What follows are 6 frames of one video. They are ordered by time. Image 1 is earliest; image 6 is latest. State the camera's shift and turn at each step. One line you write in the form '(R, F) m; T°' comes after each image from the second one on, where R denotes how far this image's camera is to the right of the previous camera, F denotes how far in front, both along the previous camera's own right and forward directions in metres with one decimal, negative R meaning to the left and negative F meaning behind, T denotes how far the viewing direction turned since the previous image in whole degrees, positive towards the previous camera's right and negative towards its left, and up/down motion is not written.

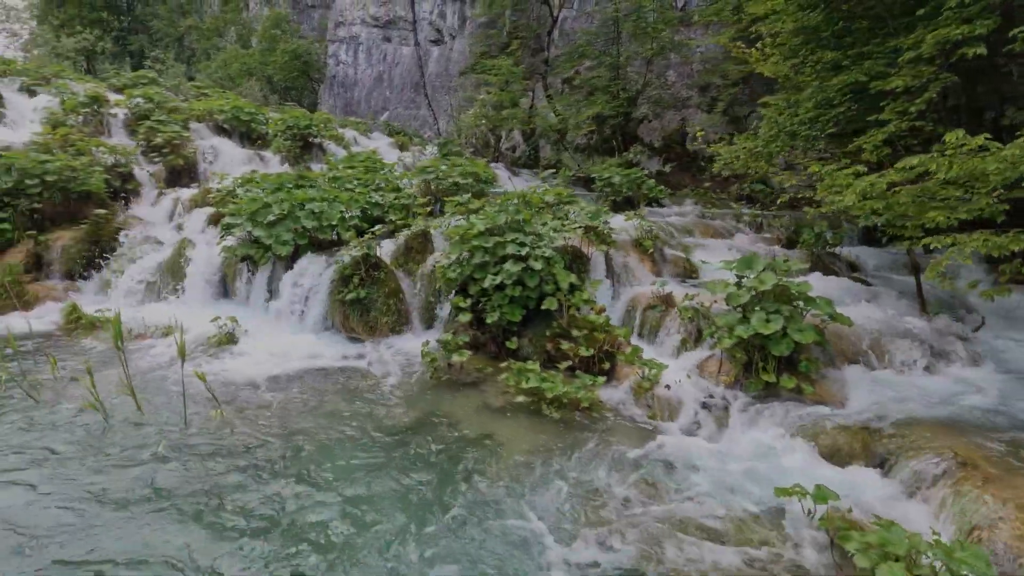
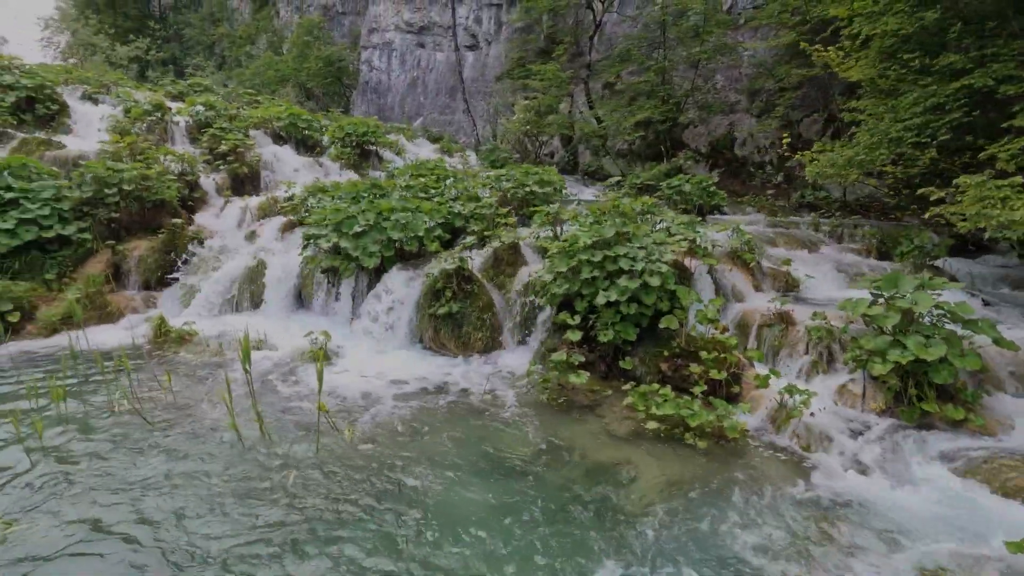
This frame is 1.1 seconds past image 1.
(-0.9, +0.2) m; -2°
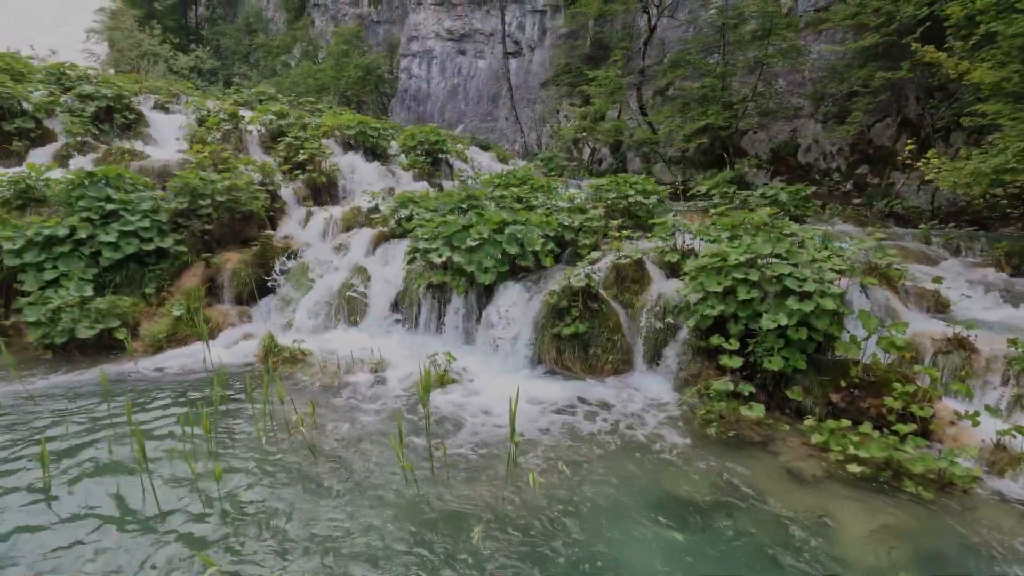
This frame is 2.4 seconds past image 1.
(-1.1, +0.3) m; -2°
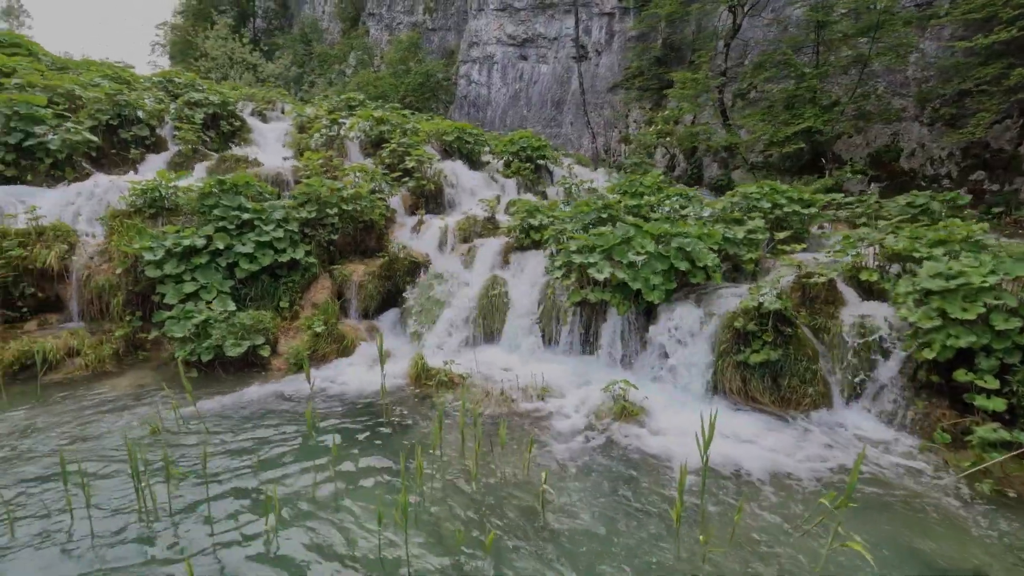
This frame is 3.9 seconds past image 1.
(-1.3, +0.5) m; -4°
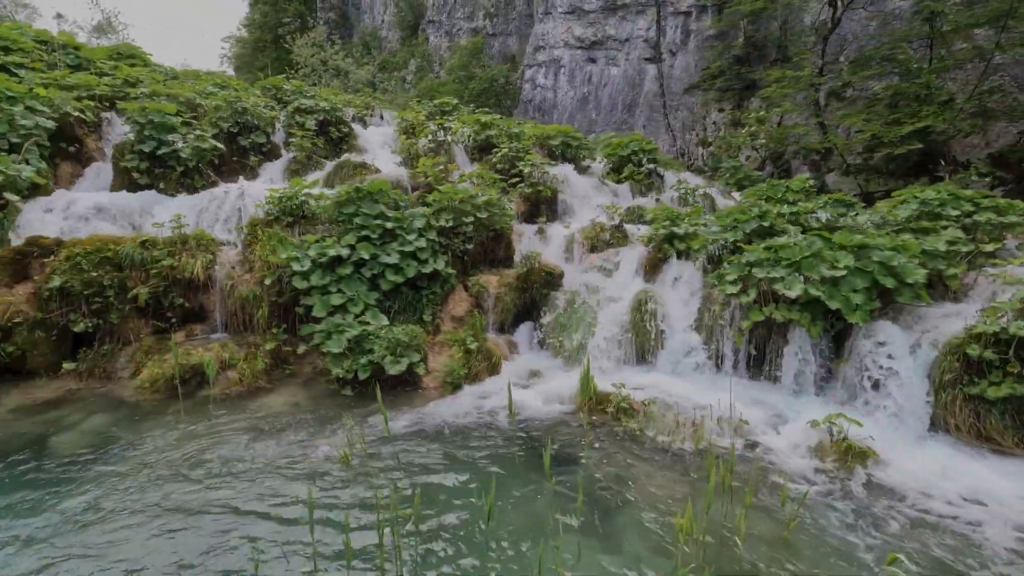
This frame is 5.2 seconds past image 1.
(-1.2, +0.4) m; -4°
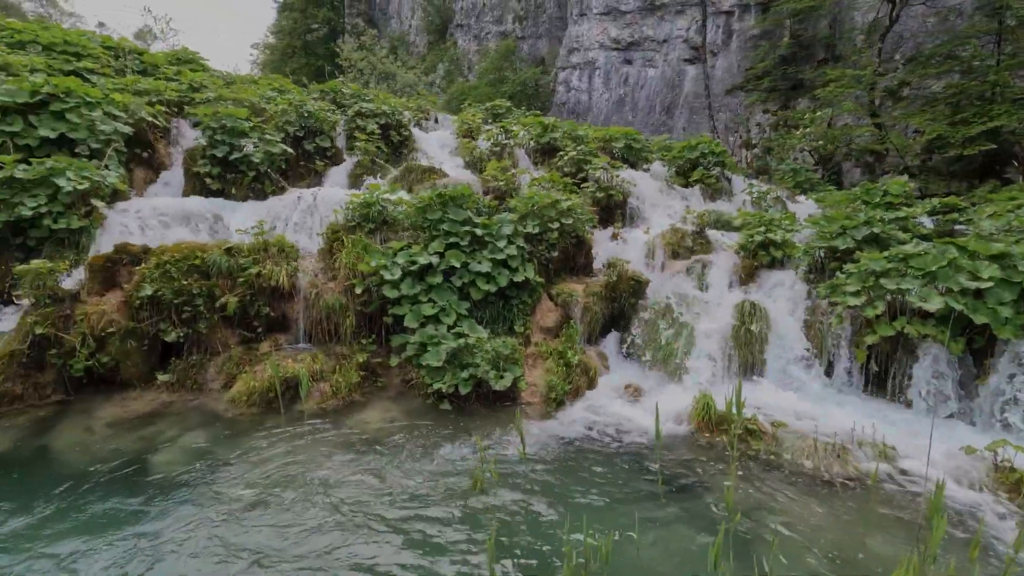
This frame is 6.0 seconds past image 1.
(-0.8, +0.2) m; -2°
